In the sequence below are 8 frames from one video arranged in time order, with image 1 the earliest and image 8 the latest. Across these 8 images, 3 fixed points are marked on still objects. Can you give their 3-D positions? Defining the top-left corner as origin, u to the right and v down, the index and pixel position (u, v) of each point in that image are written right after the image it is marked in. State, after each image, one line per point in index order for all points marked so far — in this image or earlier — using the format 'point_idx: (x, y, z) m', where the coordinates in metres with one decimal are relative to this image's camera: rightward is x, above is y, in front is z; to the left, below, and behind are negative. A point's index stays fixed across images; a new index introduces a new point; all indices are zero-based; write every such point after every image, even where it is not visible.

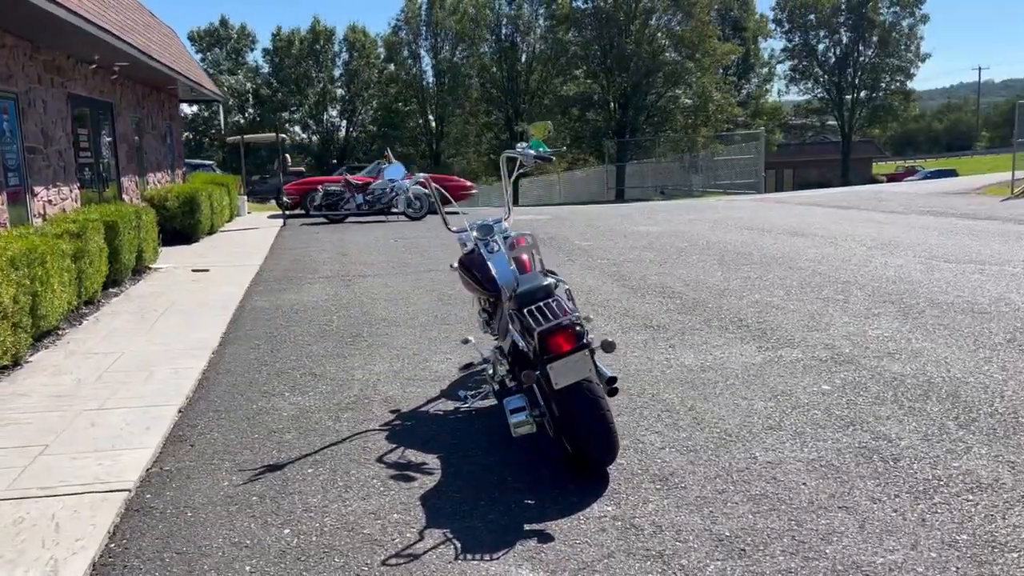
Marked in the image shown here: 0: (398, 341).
0: (-1.0, -0.5, +7.5) m
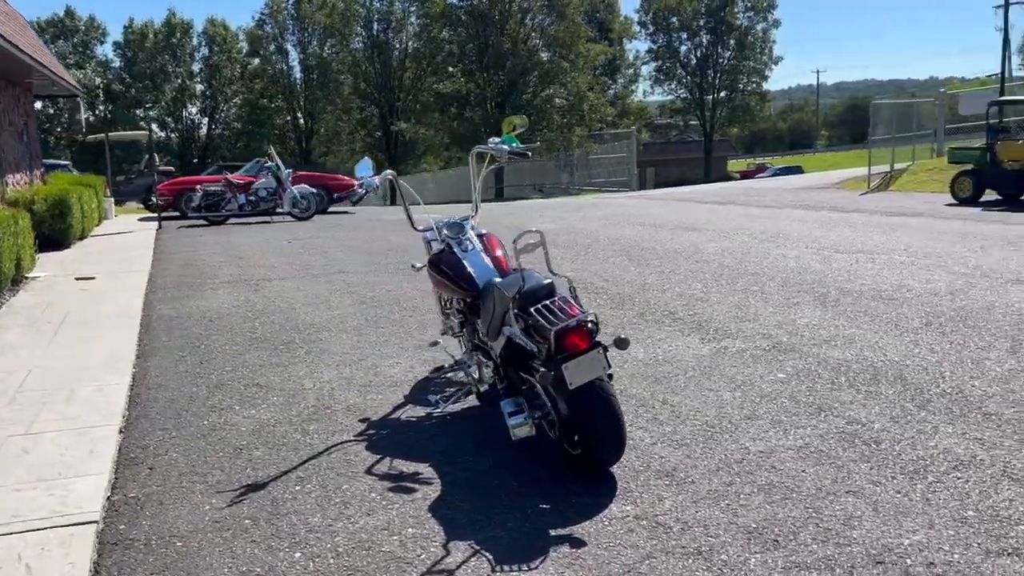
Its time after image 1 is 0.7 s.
0: (-1.5, -0.5, +7.2) m
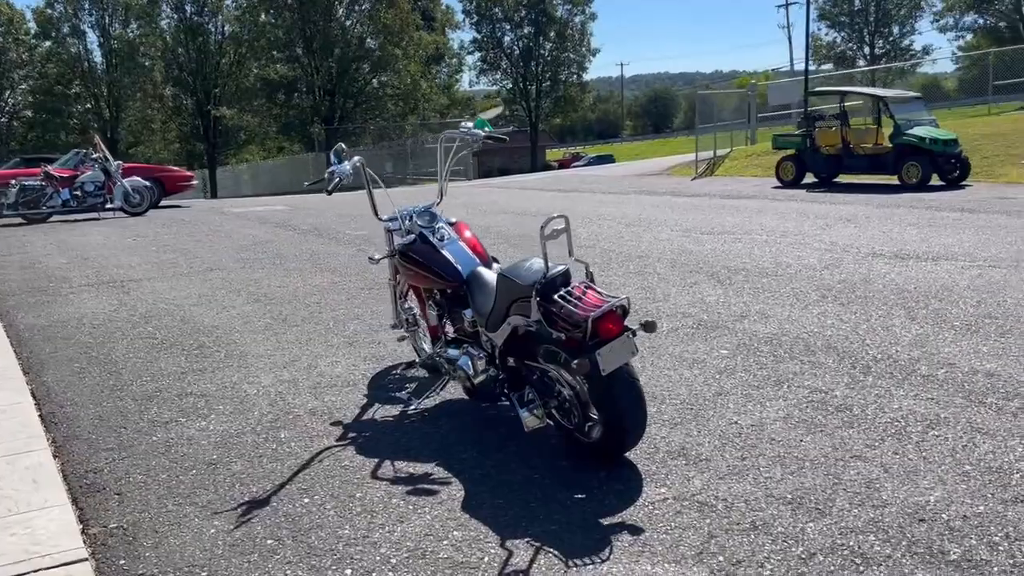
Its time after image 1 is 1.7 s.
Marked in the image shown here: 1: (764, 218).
0: (-2.0, -0.5, +6.7) m
1: (+4.1, +1.2, +14.4) m
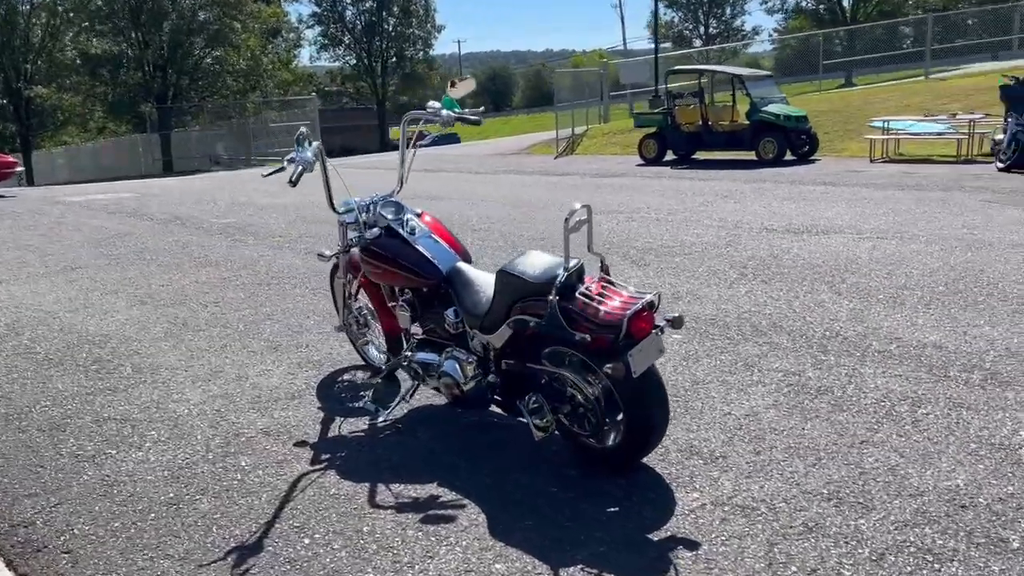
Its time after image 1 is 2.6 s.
0: (-2.3, -0.5, +5.9) m
1: (+2.2, +1.5, +14.5) m
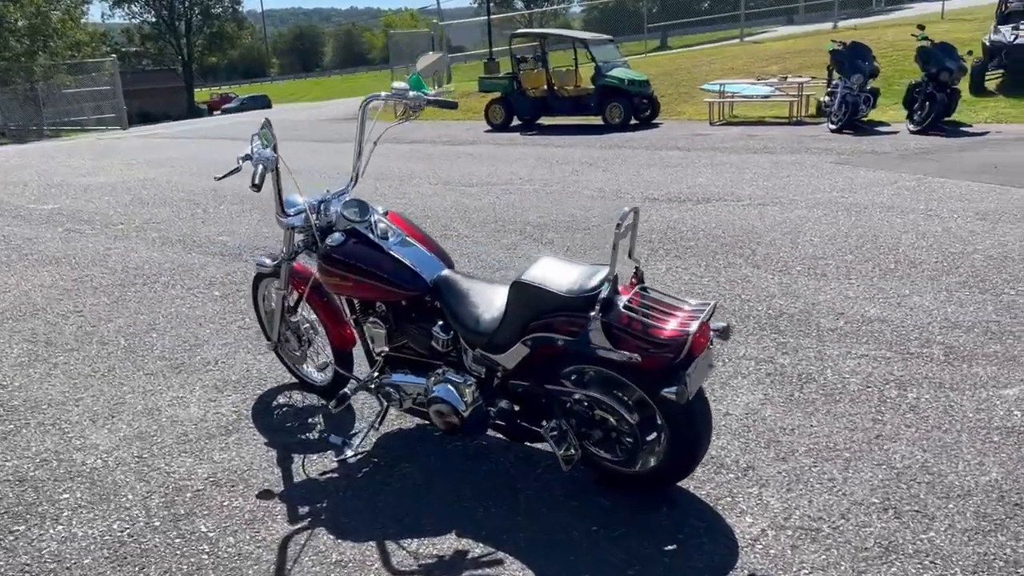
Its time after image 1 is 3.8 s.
0: (-2.6, -0.6, +4.9) m
1: (-0.1, +2.0, +14.1) m
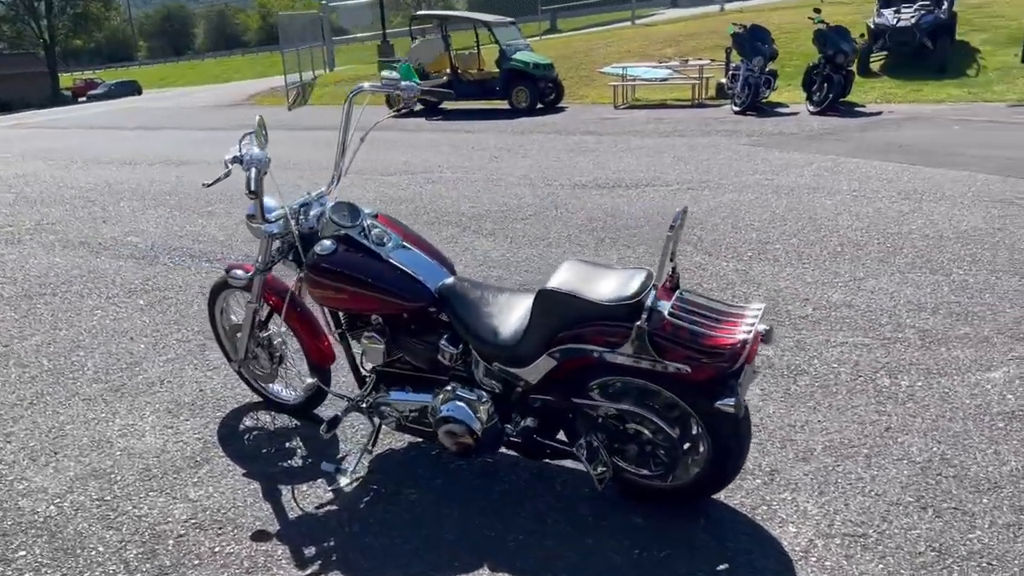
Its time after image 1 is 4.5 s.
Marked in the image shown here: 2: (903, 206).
0: (-2.7, -0.7, +4.3) m
1: (-1.4, +2.1, +13.7) m
2: (+3.9, +0.8, +8.6) m
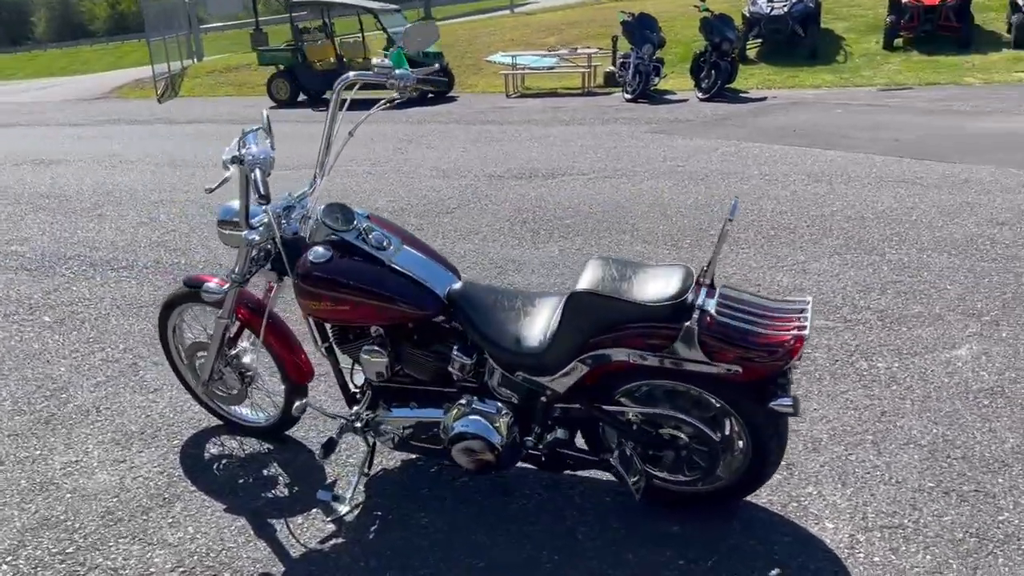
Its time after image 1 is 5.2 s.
0: (-2.7, -0.8, +3.7) m
1: (-2.9, +2.2, +13.2) m
2: (+3.1, +1.0, +8.8) m
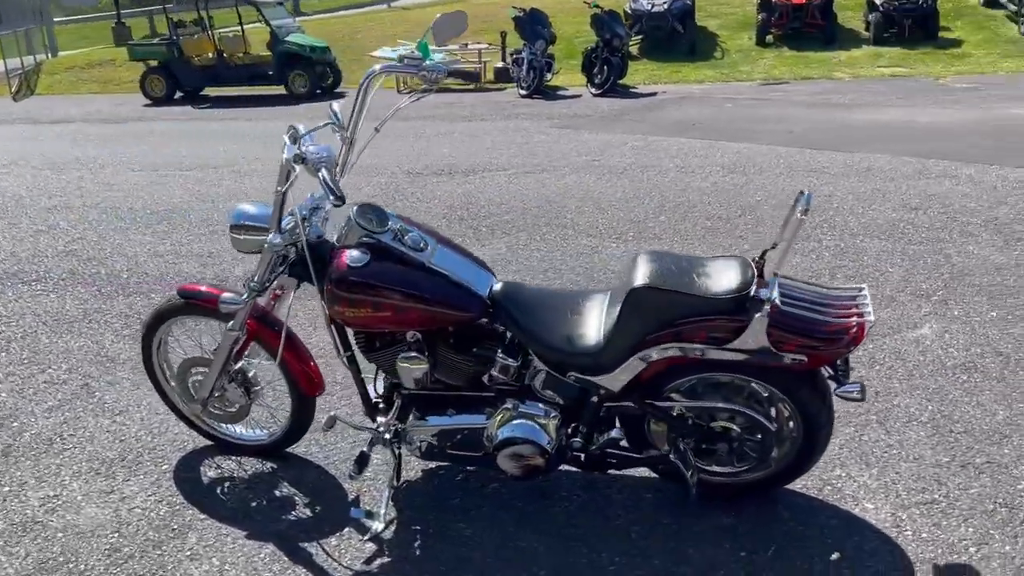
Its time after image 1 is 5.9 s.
0: (-2.6, -0.9, +3.2) m
1: (-4.3, +2.1, +12.5) m
2: (+2.3, +1.1, +9.1) m
